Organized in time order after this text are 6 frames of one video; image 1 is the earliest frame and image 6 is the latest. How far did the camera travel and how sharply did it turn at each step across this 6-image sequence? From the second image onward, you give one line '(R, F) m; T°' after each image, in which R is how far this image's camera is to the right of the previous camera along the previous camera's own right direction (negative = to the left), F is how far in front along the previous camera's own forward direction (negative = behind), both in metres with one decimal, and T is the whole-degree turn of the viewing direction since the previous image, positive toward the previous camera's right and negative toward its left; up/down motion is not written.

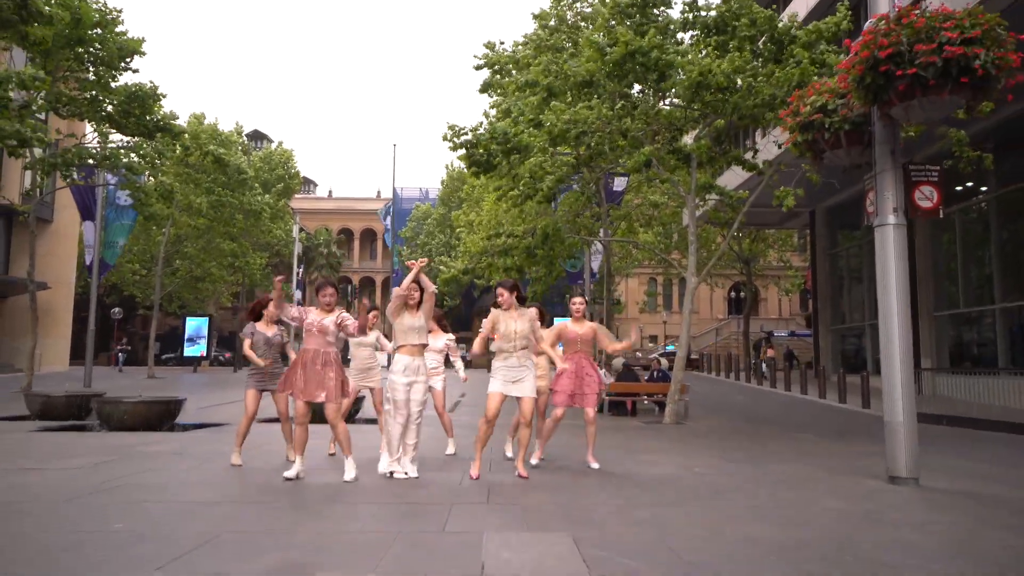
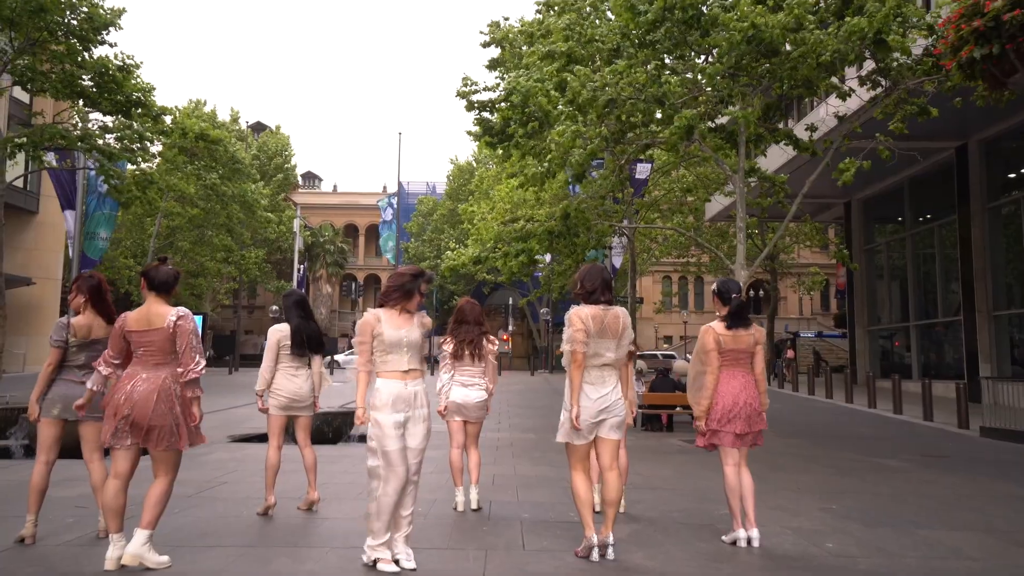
(-0.2, +2.0) m; -1°
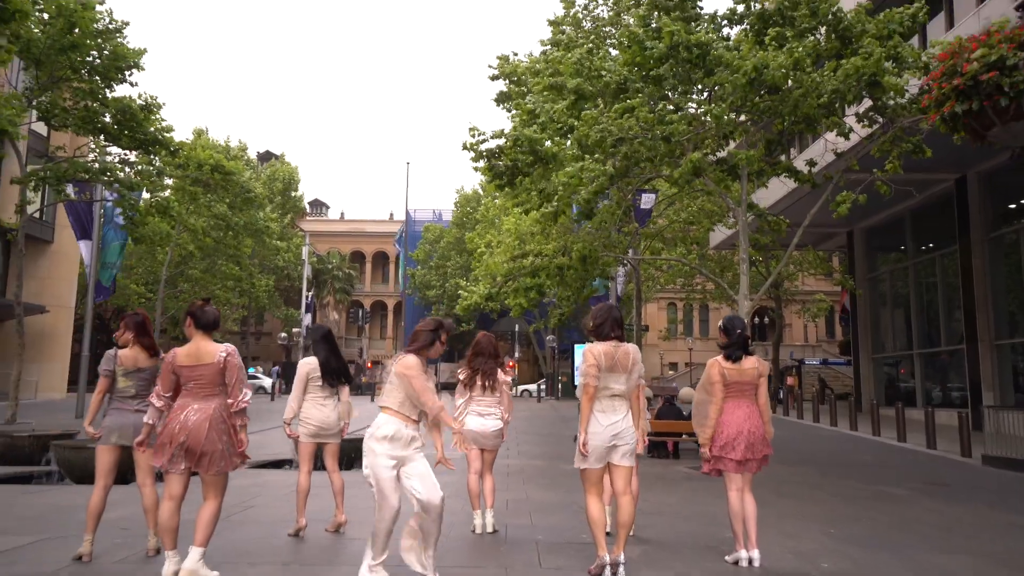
(-0.1, -0.4) m; 0°
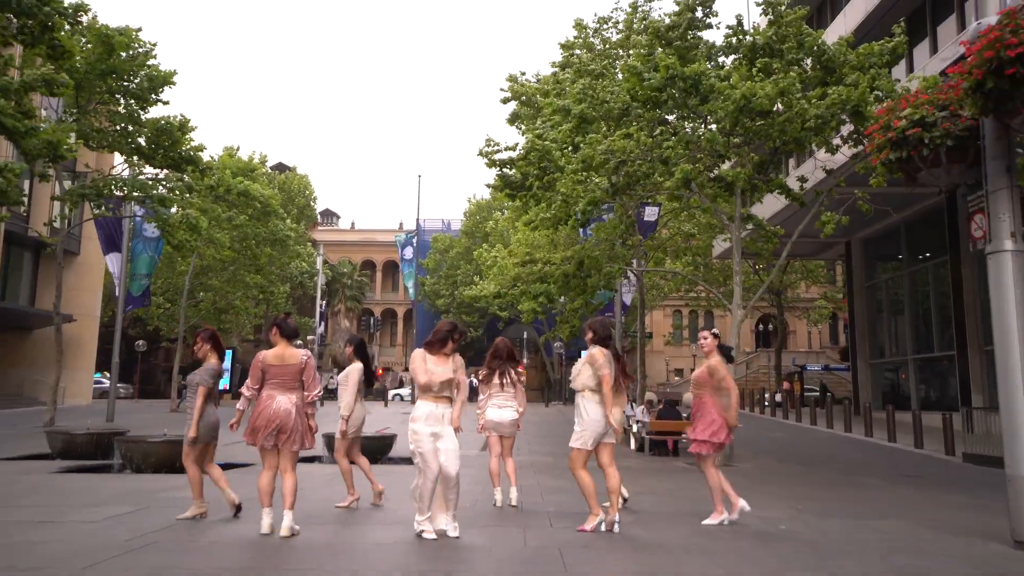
(-0.1, -1.1) m; -1°
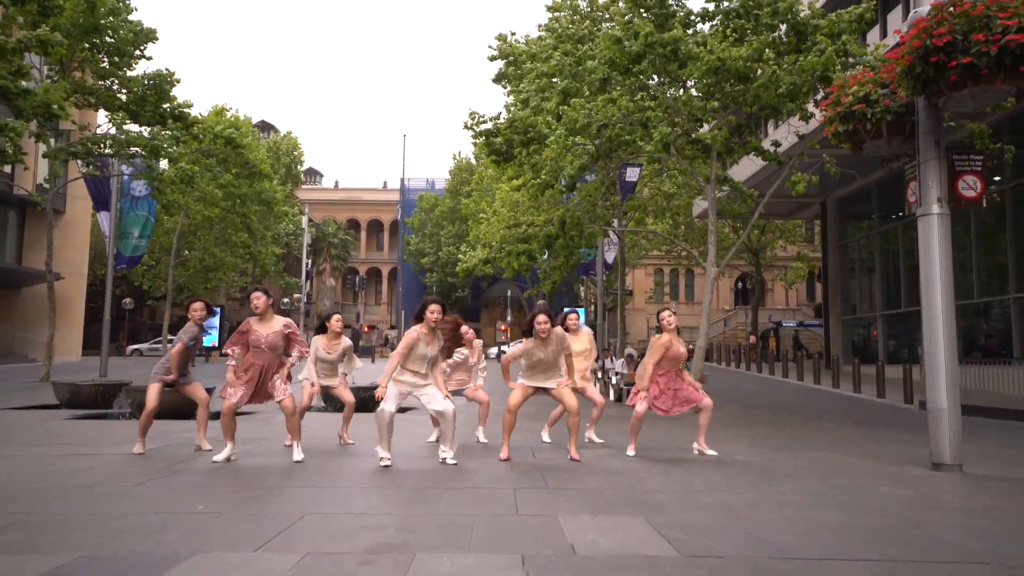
(0.0, -0.6) m; +1°
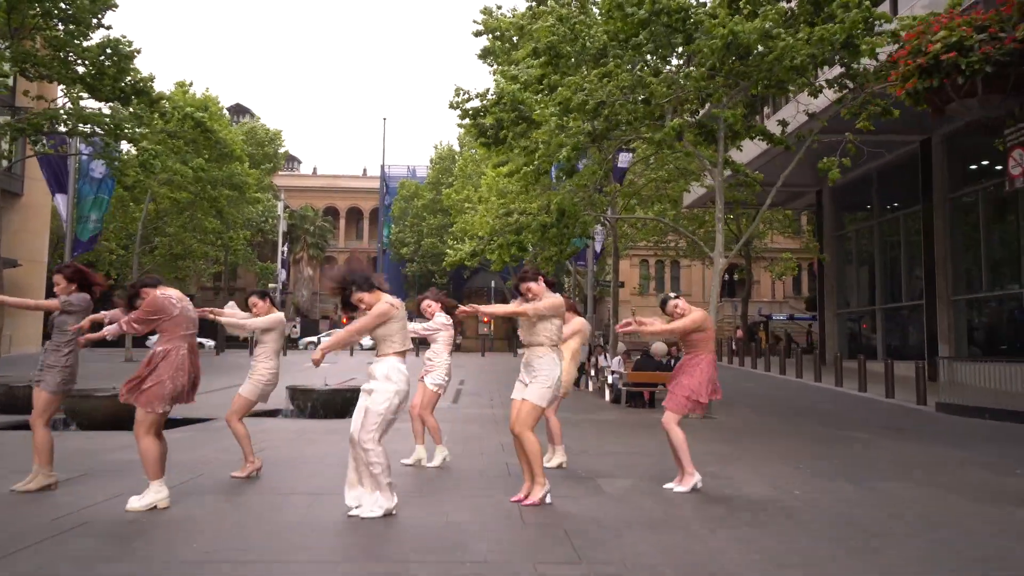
(-0.2, +1.3) m; +1°
